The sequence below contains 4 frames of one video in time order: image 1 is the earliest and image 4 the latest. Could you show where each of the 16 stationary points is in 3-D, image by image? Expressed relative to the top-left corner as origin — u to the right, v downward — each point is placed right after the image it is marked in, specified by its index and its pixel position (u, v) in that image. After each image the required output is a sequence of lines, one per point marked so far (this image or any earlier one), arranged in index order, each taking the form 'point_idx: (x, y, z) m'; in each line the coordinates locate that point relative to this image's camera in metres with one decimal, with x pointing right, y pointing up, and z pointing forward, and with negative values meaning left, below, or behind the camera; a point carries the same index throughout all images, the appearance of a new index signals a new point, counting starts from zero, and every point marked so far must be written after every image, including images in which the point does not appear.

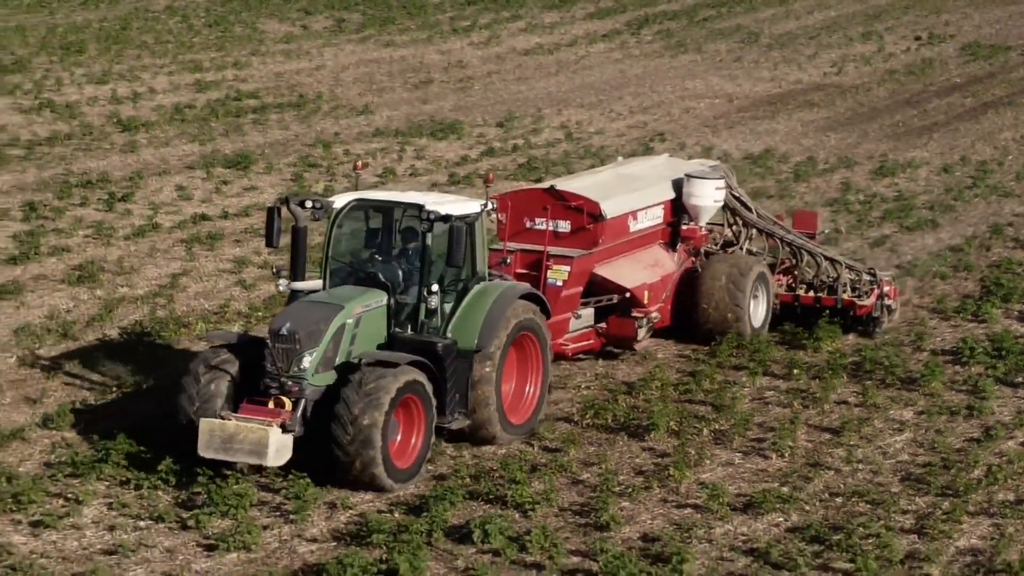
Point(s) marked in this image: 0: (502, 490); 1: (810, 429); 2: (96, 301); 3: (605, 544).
0: (-0.1, -1.3, +9.2) m
1: (+2.3, -1.1, +10.4) m
2: (-3.9, -0.1, +13.0) m
3: (+0.6, -1.6, +8.4) m
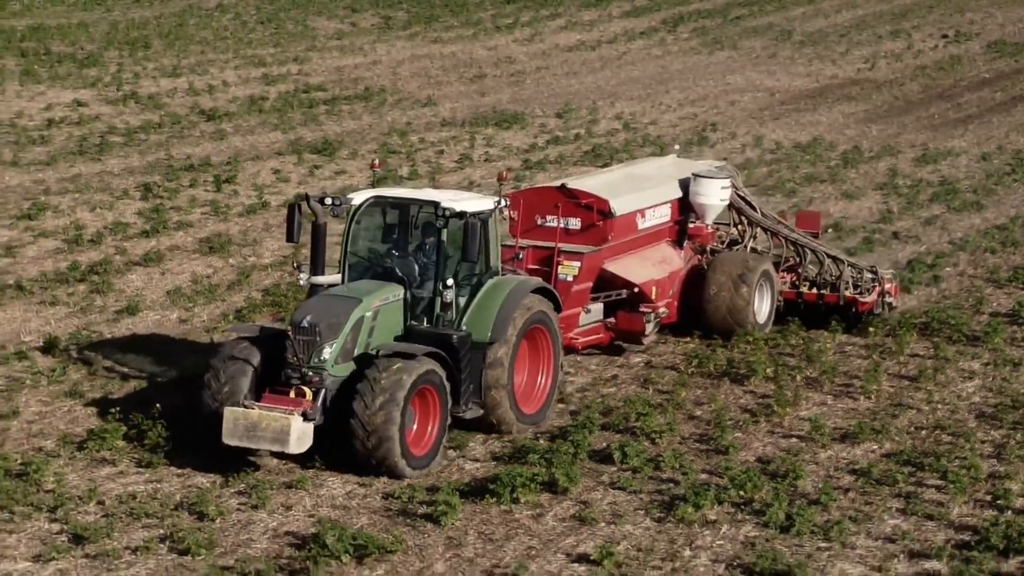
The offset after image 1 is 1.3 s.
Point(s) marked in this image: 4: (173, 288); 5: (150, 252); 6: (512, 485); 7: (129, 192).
0: (+0.9, -1.0, +10.5) m
1: (+3.2, -0.8, +11.8) m
2: (-2.9, +0.2, +14.3) m
3: (+1.5, -1.2, +9.8) m
4: (-3.3, 0.0, +13.4) m
5: (-3.9, +0.4, +14.7) m
6: (0.0, -1.3, +9.2) m
7: (-4.9, +1.2, +17.5) m
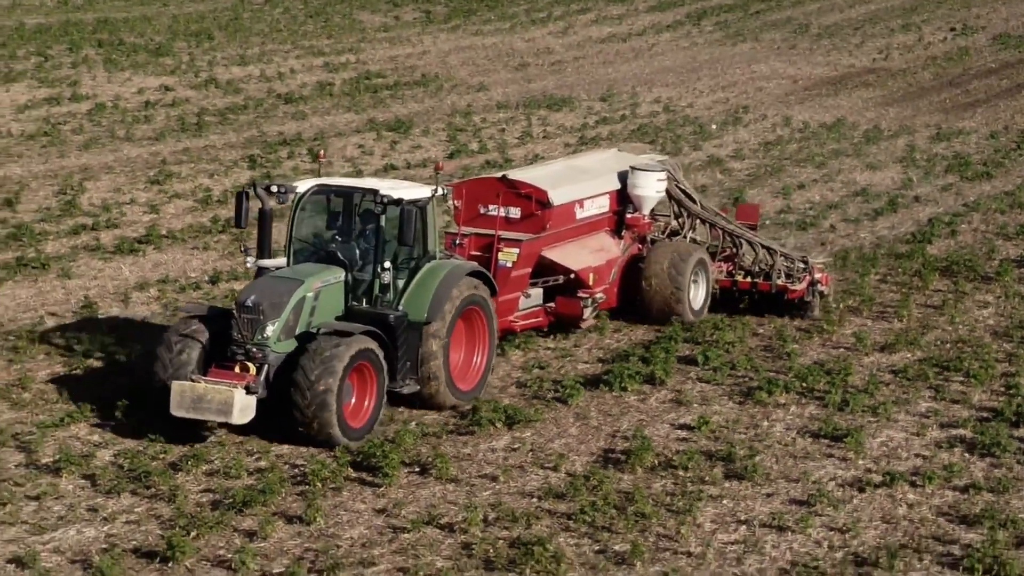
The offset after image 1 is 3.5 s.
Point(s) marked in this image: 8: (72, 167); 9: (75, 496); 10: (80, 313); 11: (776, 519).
0: (+1.8, -0.5, +12.8) m
1: (+4.1, -0.2, +14.0) m
2: (-2.0, +0.8, +16.6) m
3: (+2.4, -0.7, +12.0) m
4: (-2.4, +0.6, +15.7) m
5: (-2.9, +1.0, +16.9) m
6: (+0.9, -0.7, +11.4) m
7: (-3.9, +1.8, +19.8) m
8: (-6.0, +1.7, +18.9) m
9: (-2.8, -1.3, +8.9) m
10: (-4.0, -0.2, +12.7) m
11: (+1.7, -1.5, +8.9) m
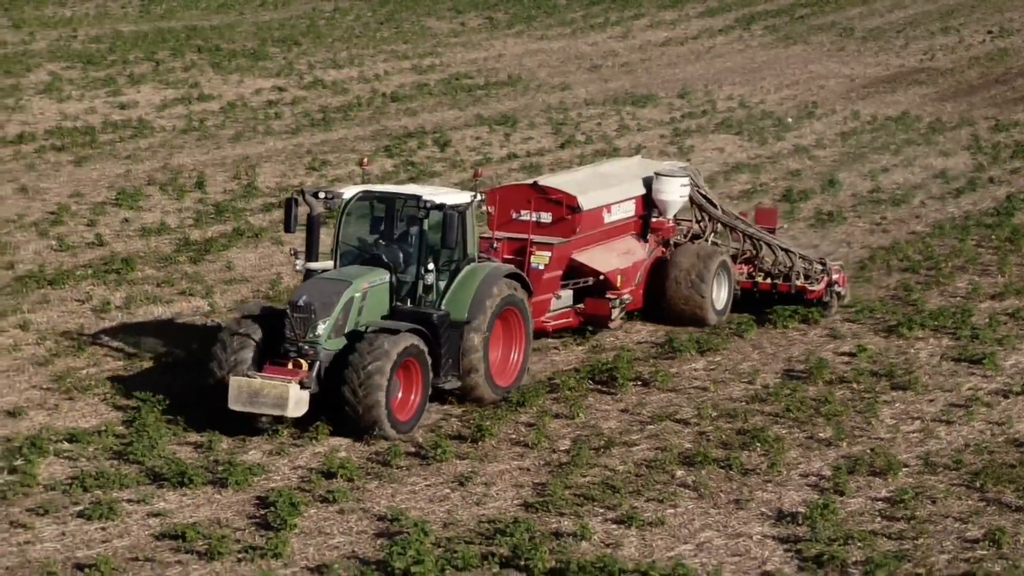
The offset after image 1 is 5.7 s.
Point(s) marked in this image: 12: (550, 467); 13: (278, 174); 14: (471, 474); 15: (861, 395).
0: (+3.5, 0.0, +14.9) m
1: (+5.9, +0.3, +16.1) m
2: (-0.3, +1.2, +18.8) m
3: (+4.2, -0.2, +14.1) m
4: (-0.6, +1.0, +17.9) m
5: (-1.2, +1.3, +19.1) m
6: (+2.6, -0.3, +13.6) m
7: (-2.2, +2.2, +22.0) m
8: (-4.3, +2.0, +21.1) m
9: (-1.1, -0.9, +11.0) m
10: (-2.2, +0.2, +14.9) m
11: (+3.5, -1.0, +11.0) m
12: (+0.3, -1.3, +9.8) m
13: (-3.4, +1.6, +19.9) m
14: (-0.3, -1.3, +9.5) m
15: (+2.9, -0.9, +11.5) m
